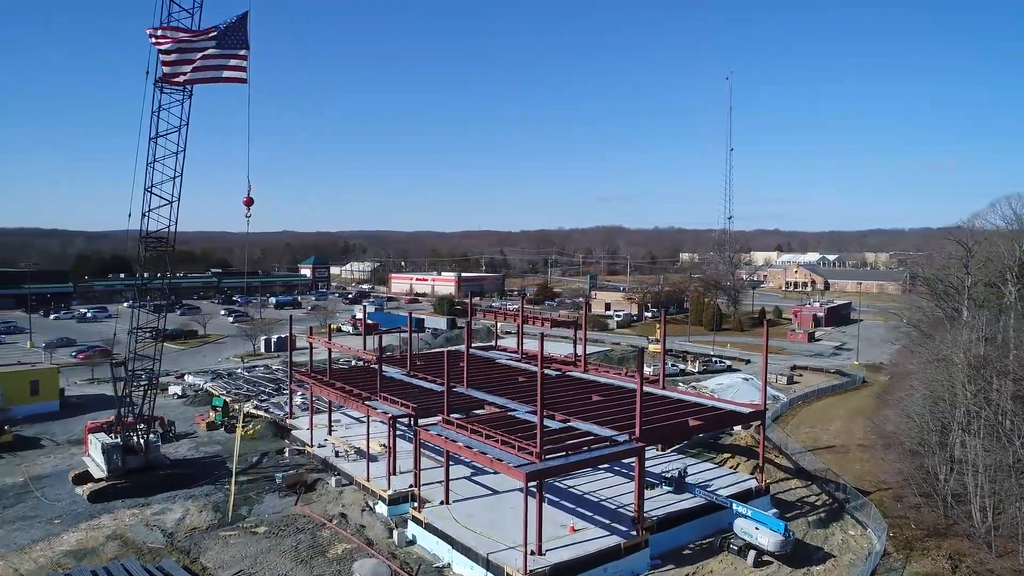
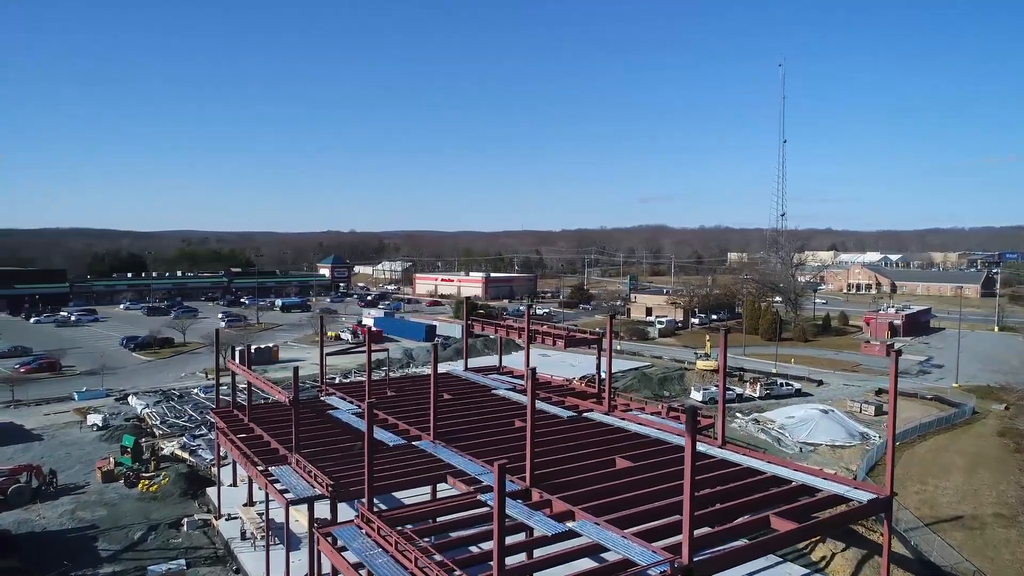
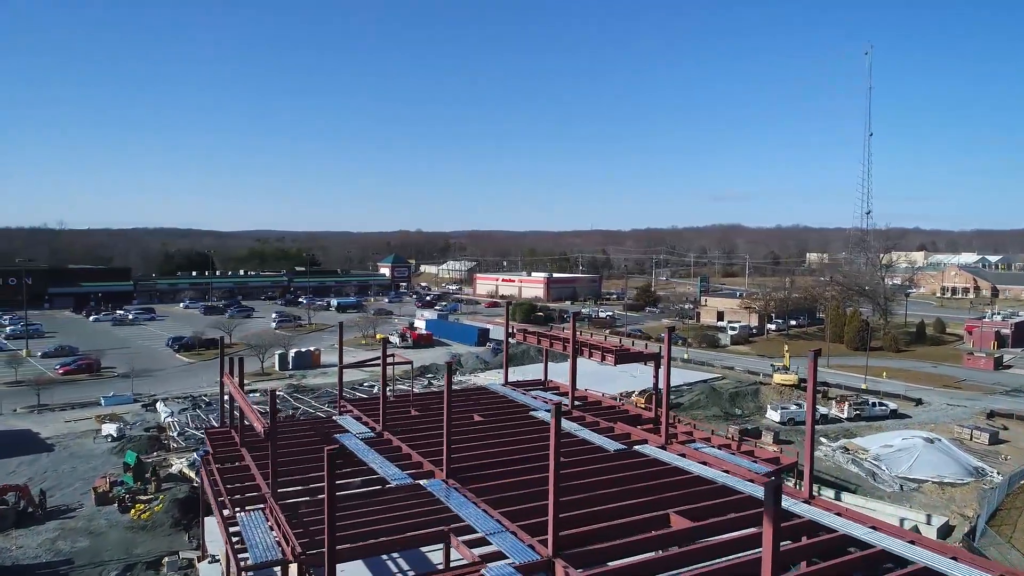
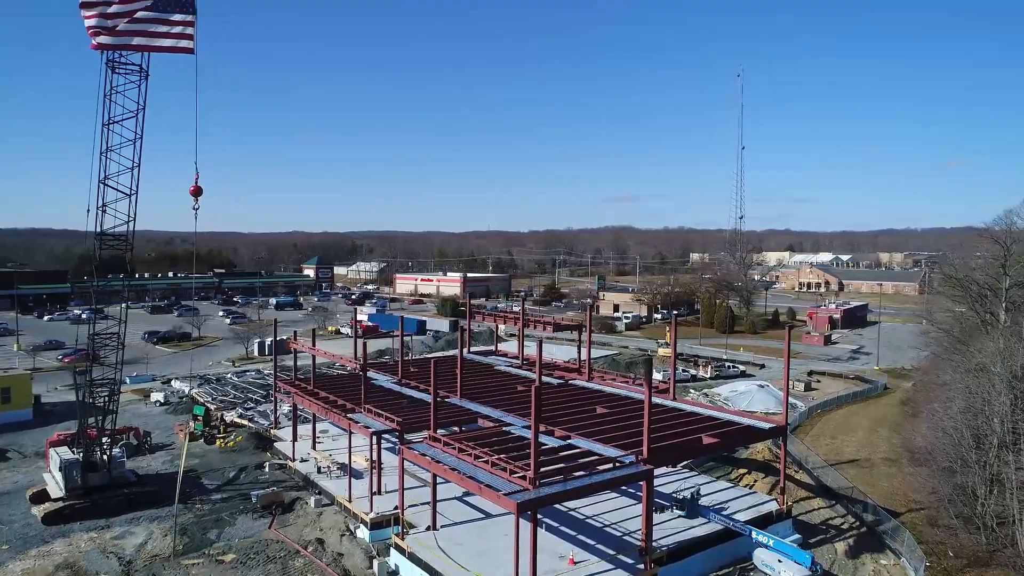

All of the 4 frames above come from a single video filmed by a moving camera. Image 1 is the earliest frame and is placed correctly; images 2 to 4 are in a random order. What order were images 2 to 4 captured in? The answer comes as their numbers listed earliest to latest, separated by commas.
4, 2, 3
